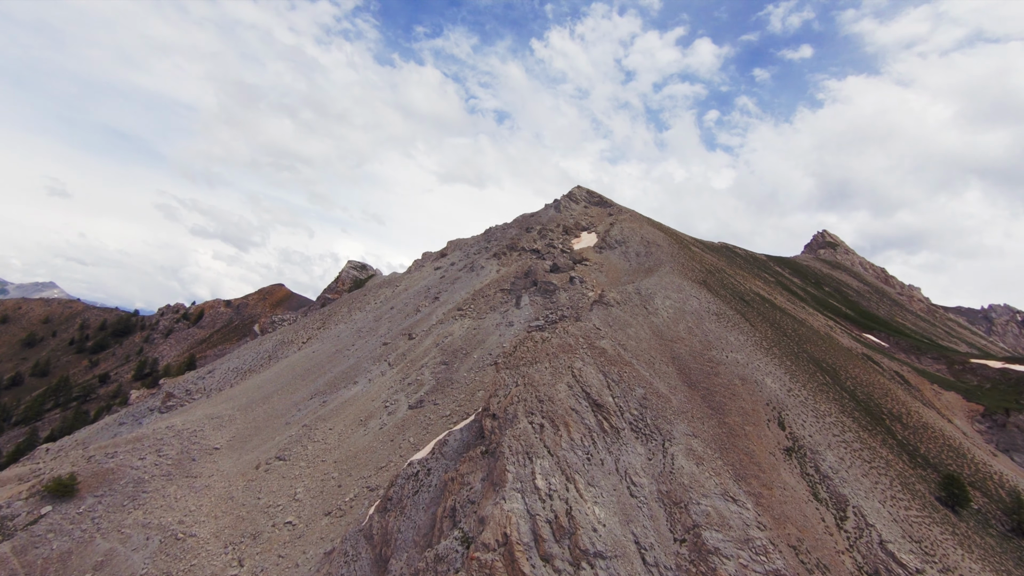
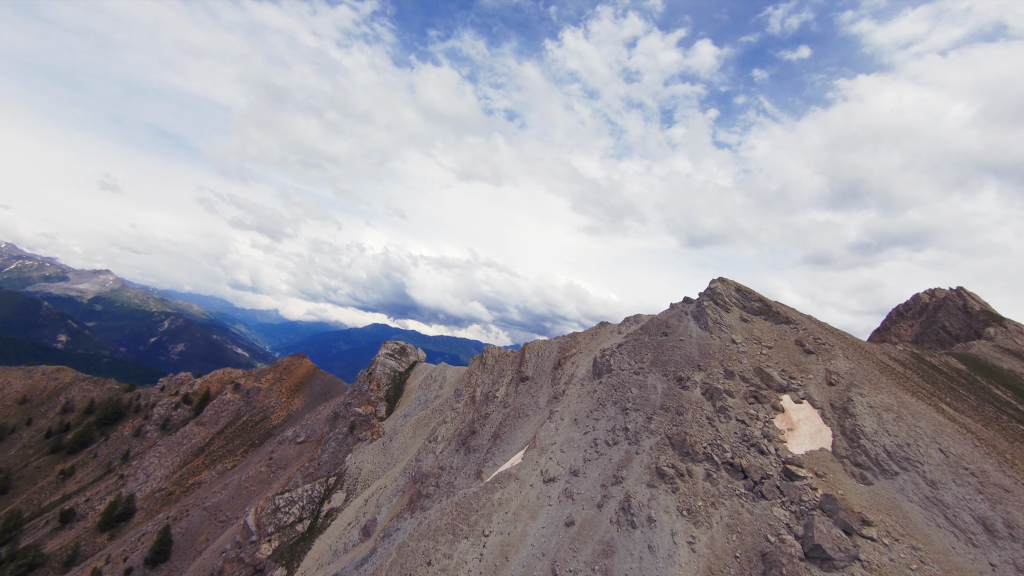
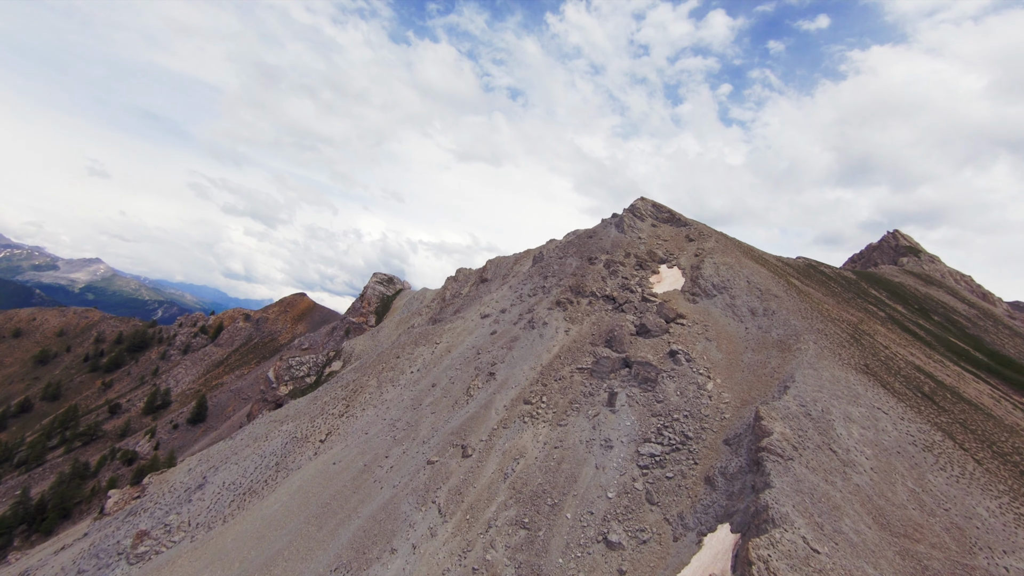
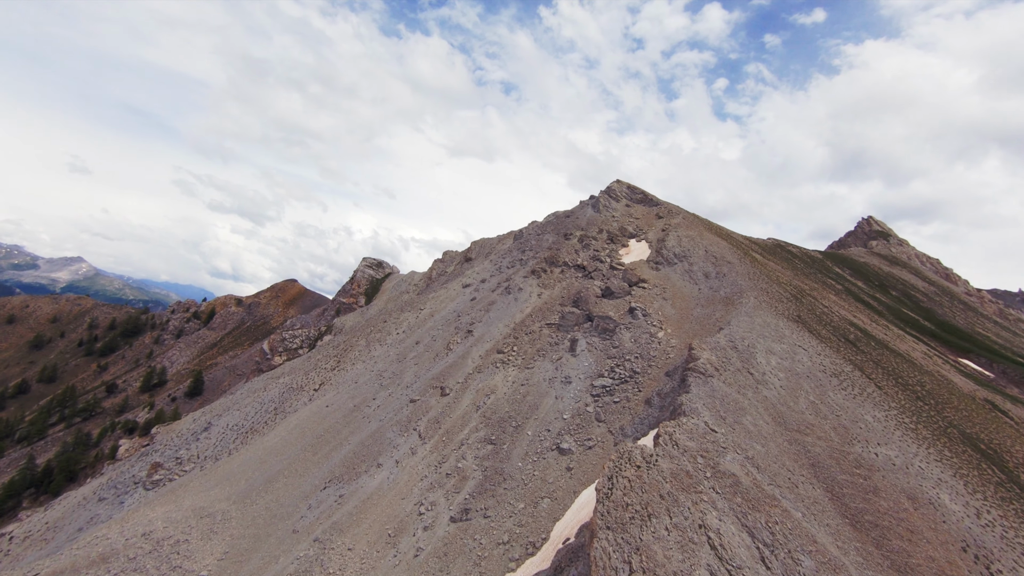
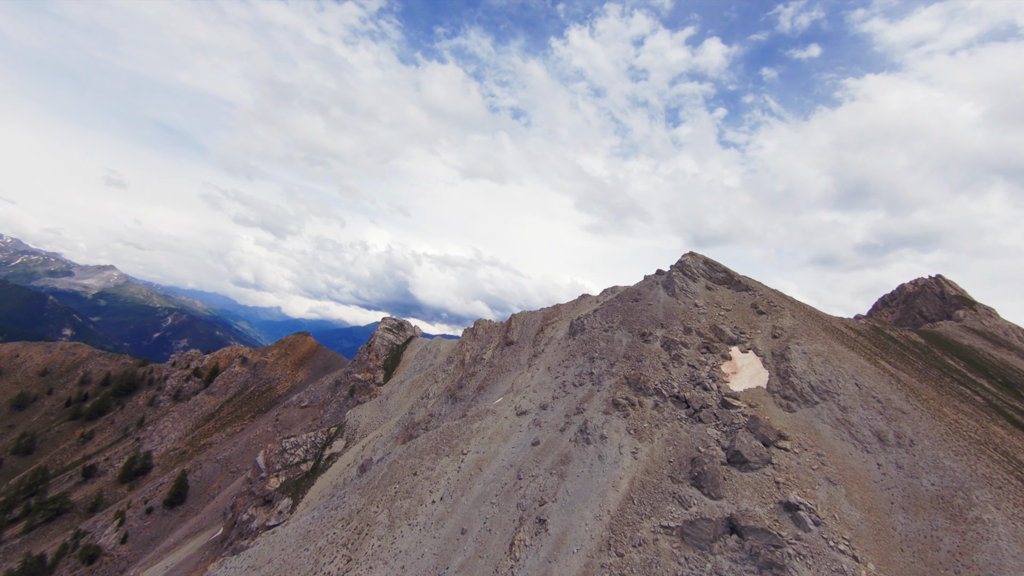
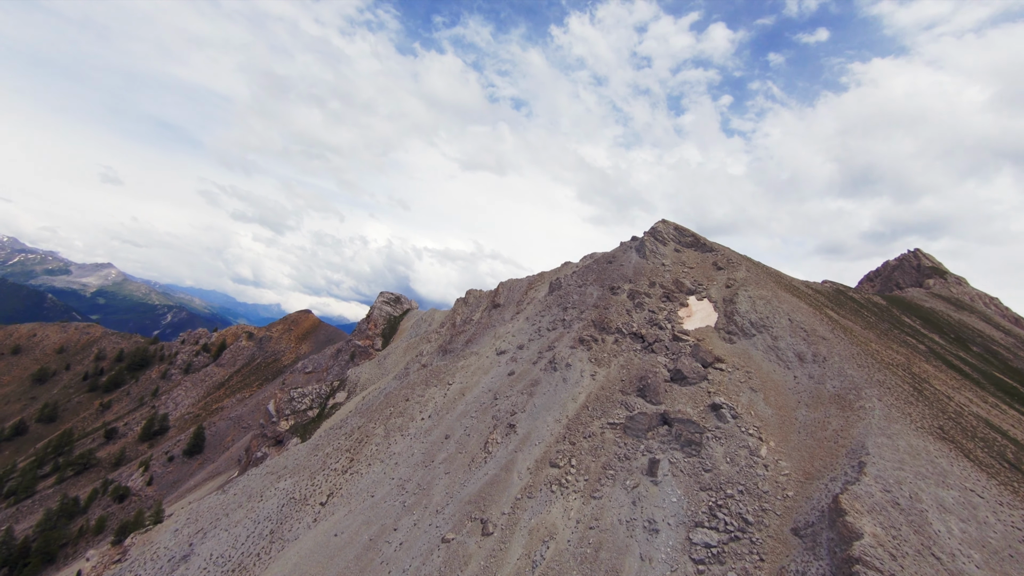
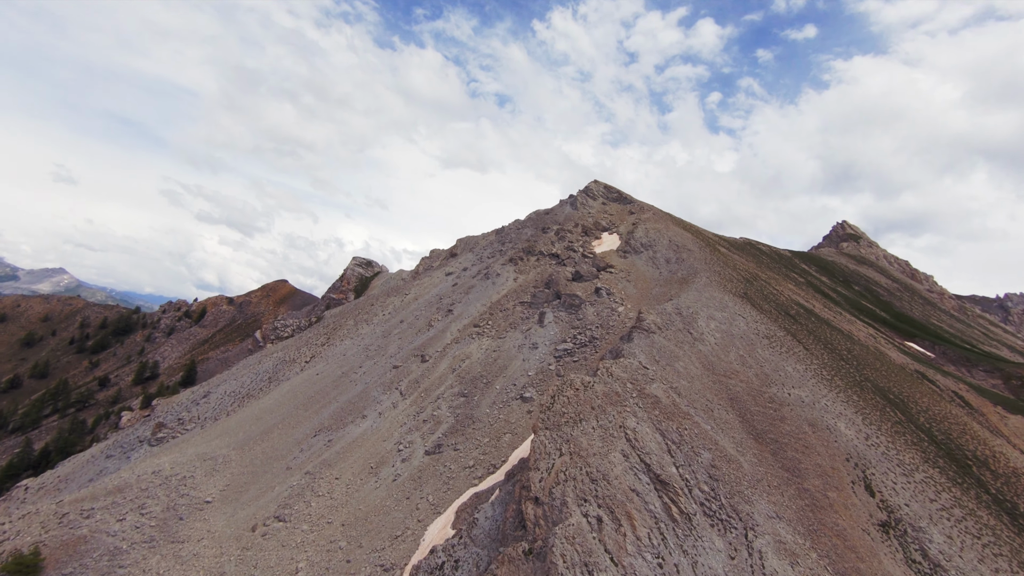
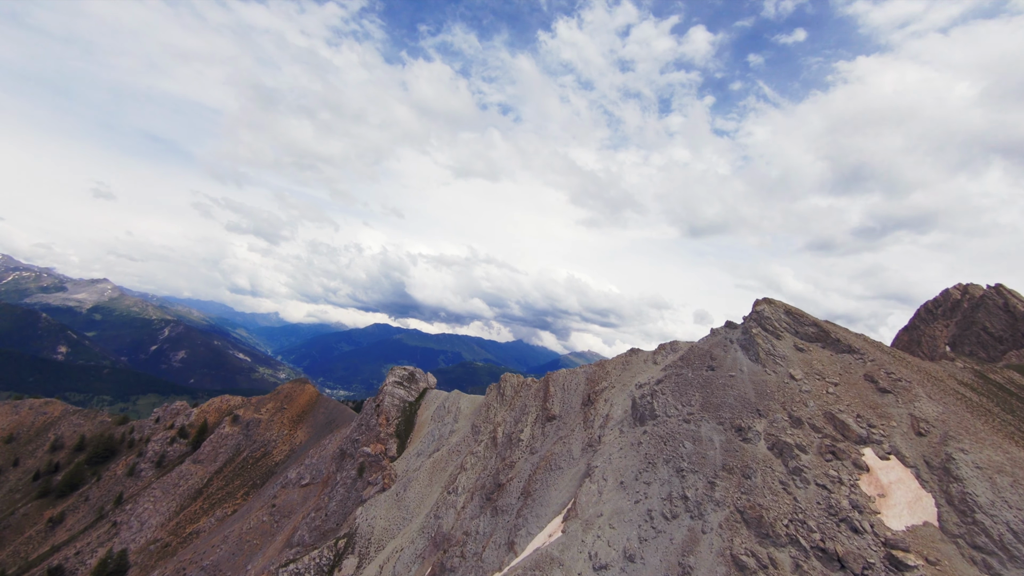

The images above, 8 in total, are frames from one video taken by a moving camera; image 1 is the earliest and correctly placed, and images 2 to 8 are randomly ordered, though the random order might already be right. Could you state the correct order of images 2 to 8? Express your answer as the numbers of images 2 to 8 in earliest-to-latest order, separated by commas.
7, 4, 3, 6, 5, 2, 8
